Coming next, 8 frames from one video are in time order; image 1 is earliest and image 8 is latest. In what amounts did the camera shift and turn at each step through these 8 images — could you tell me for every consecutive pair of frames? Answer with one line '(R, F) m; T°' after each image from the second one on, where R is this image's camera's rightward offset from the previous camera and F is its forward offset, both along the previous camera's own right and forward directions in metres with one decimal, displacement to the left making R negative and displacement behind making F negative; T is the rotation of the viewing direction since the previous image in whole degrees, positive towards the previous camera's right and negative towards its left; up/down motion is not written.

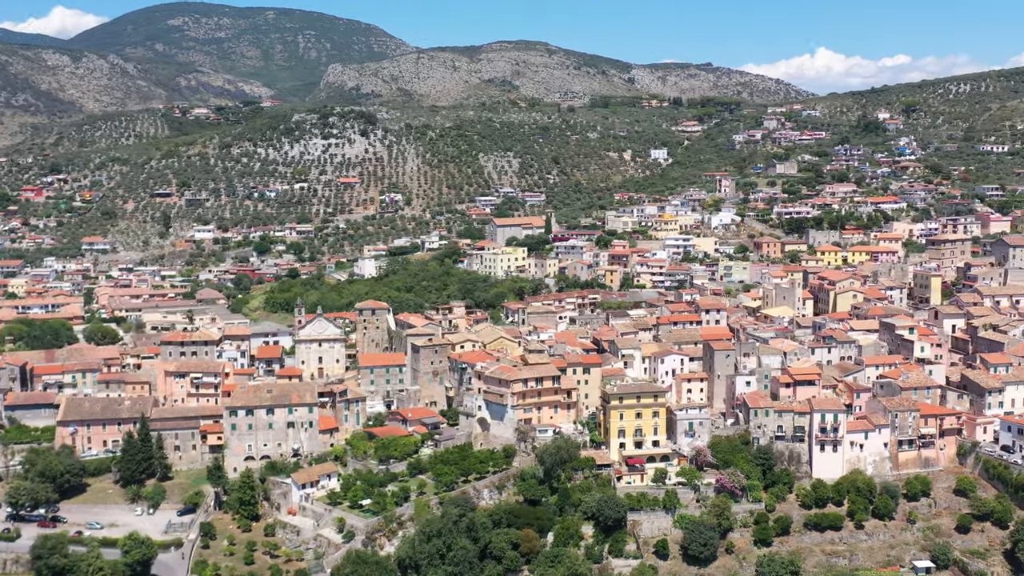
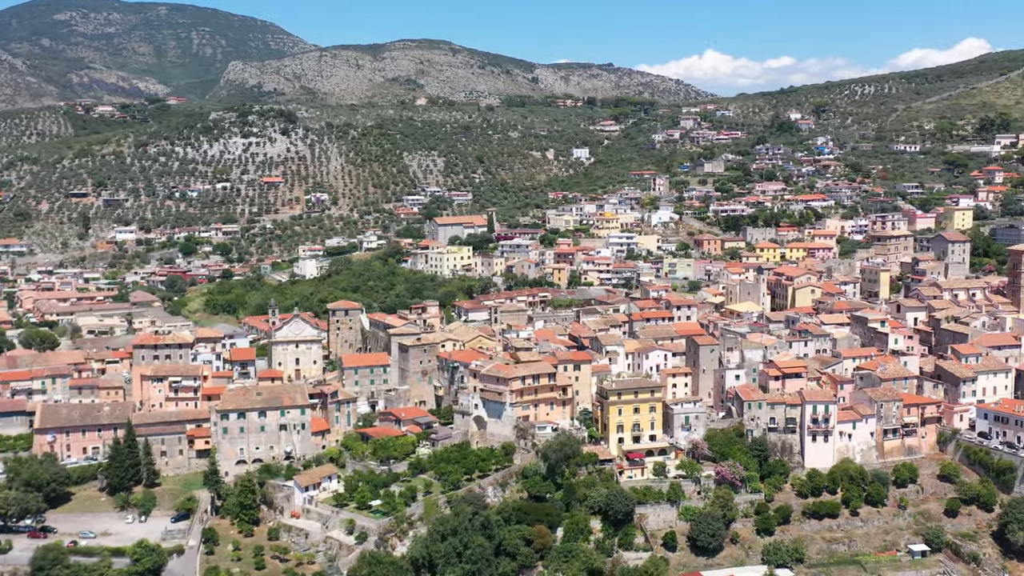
(-3.4, 0.0) m; +5°
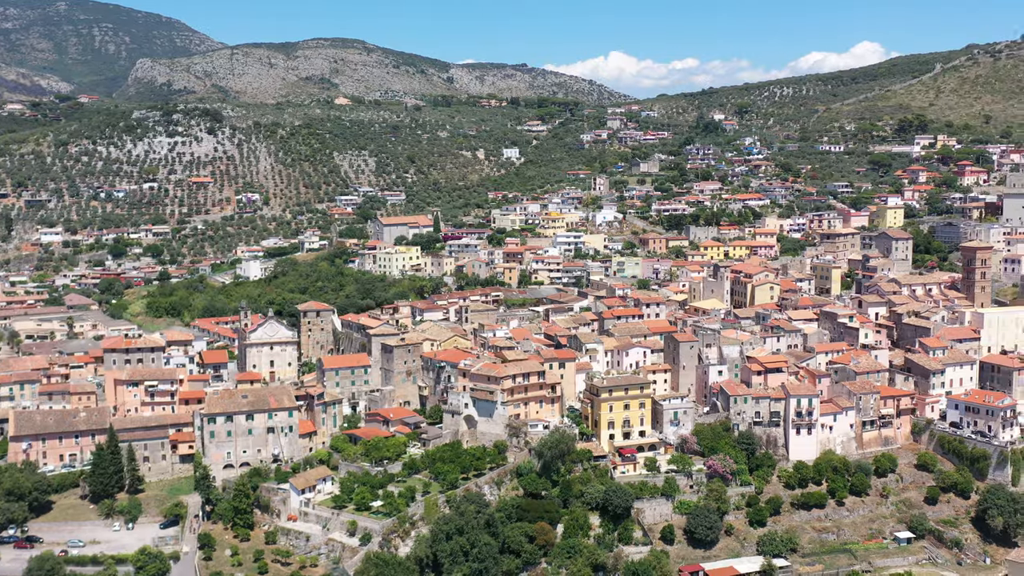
(-2.8, -0.1) m; +4°
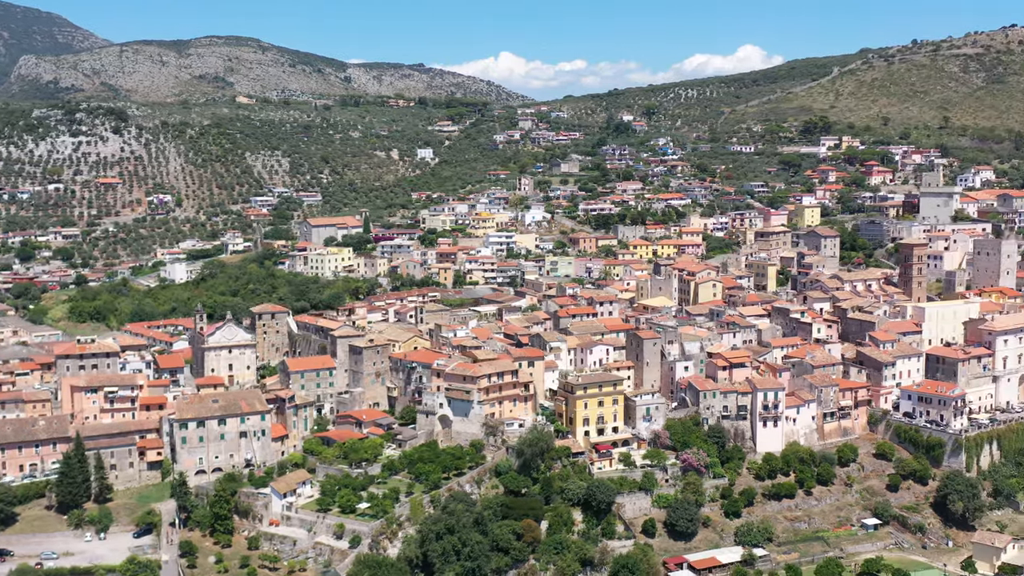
(-2.8, -0.1) m; +5°
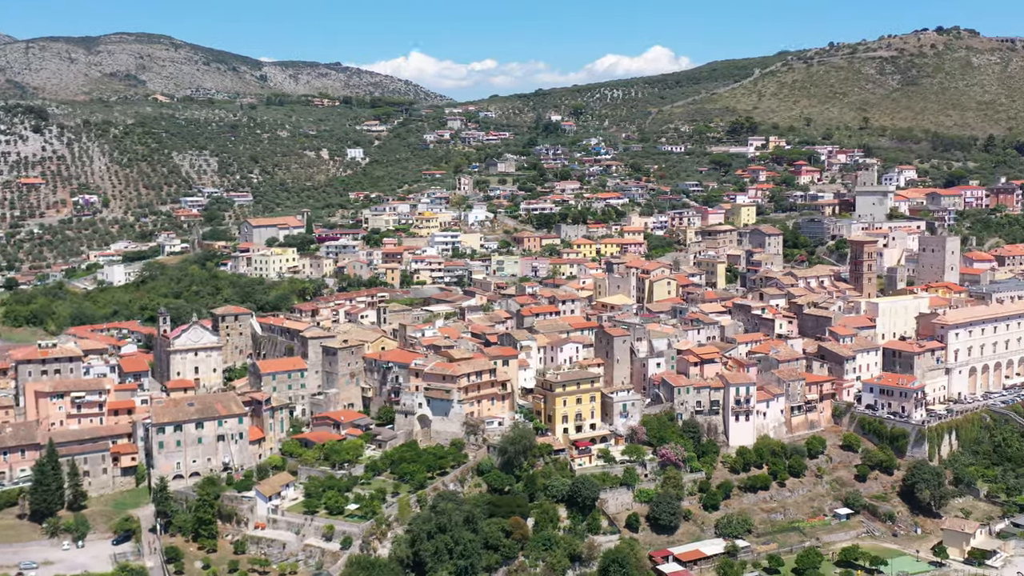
(-2.3, -0.1) m; +4°
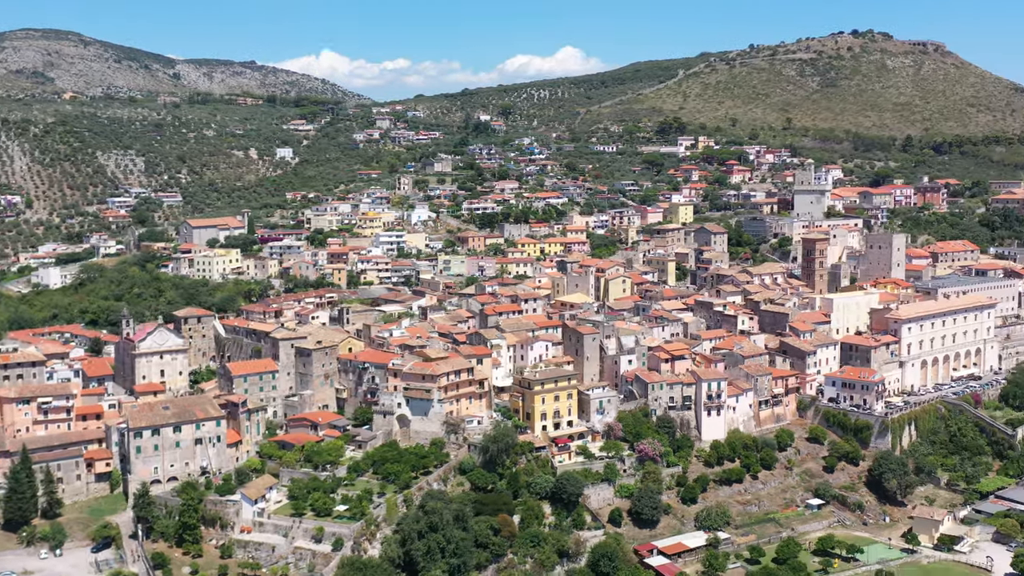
(-2.2, -0.1) m; +4°
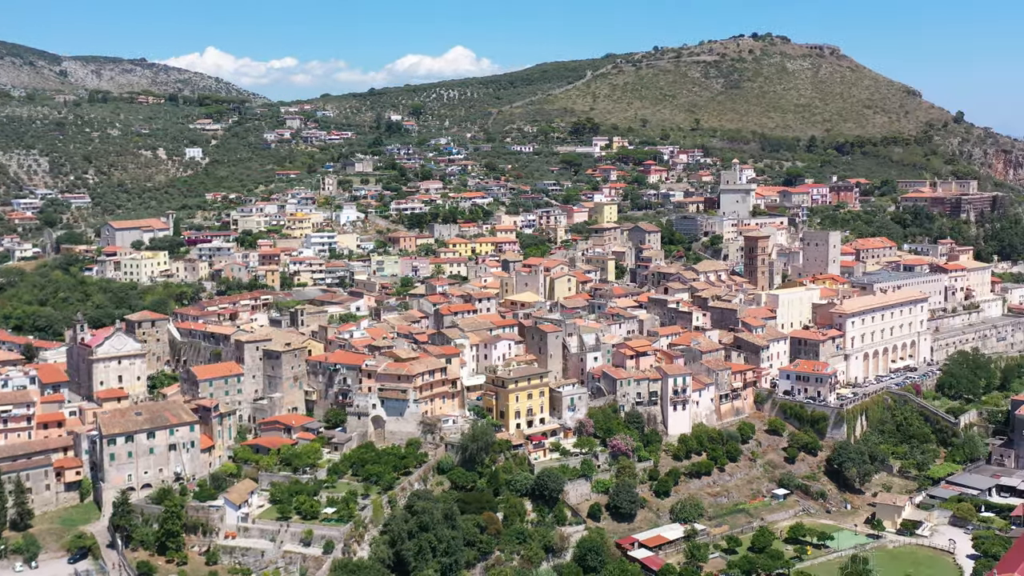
(-2.8, -0.1) m; +5°
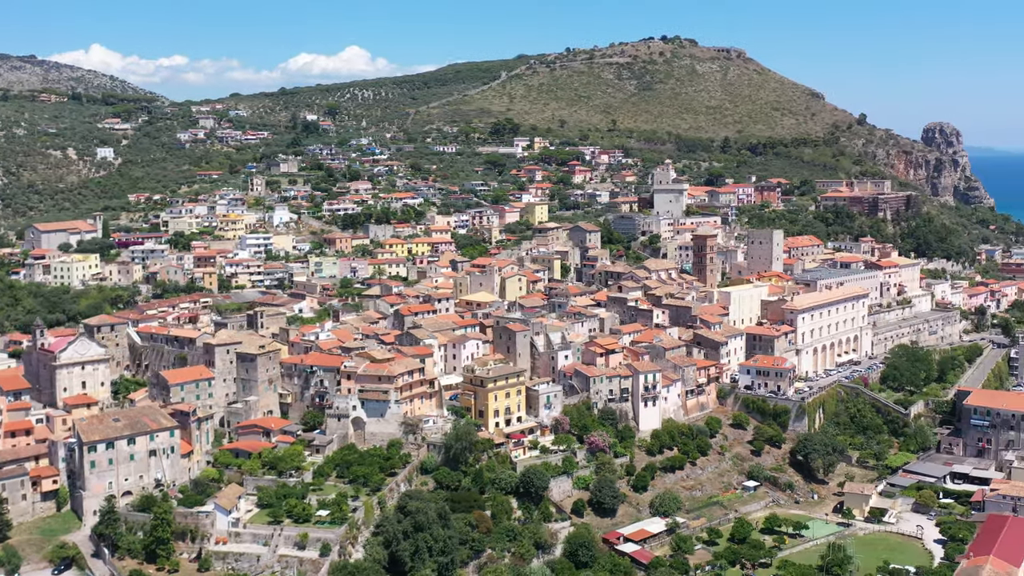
(-2.8, -0.1) m; +5°
